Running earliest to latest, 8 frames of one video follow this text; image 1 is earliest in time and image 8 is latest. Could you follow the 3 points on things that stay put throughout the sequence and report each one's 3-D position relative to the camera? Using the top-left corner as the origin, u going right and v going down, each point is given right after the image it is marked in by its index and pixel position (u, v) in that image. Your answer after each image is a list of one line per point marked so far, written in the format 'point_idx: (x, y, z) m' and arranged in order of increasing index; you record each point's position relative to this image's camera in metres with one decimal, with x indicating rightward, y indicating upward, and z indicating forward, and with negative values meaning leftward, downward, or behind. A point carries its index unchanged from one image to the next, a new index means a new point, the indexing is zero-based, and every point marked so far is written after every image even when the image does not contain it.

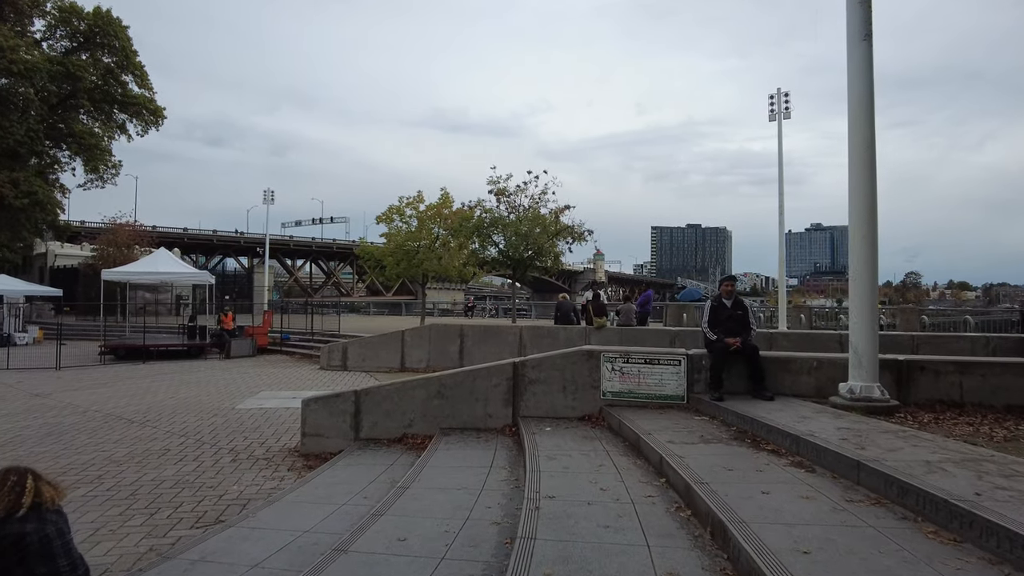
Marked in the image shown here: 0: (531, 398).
0: (+0.2, -1.2, +7.3) m
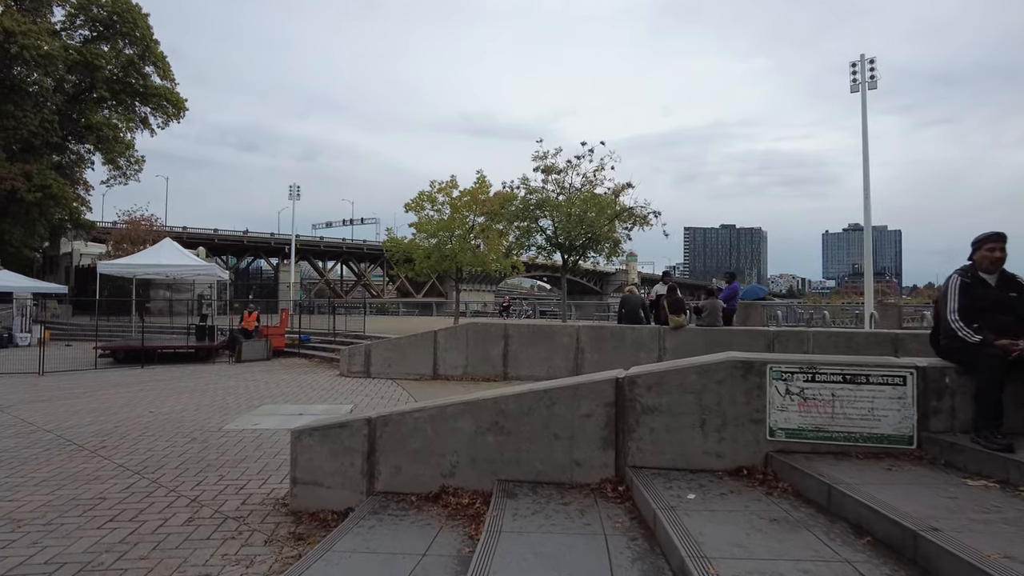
0: (+0.9, -1.0, +4.6) m
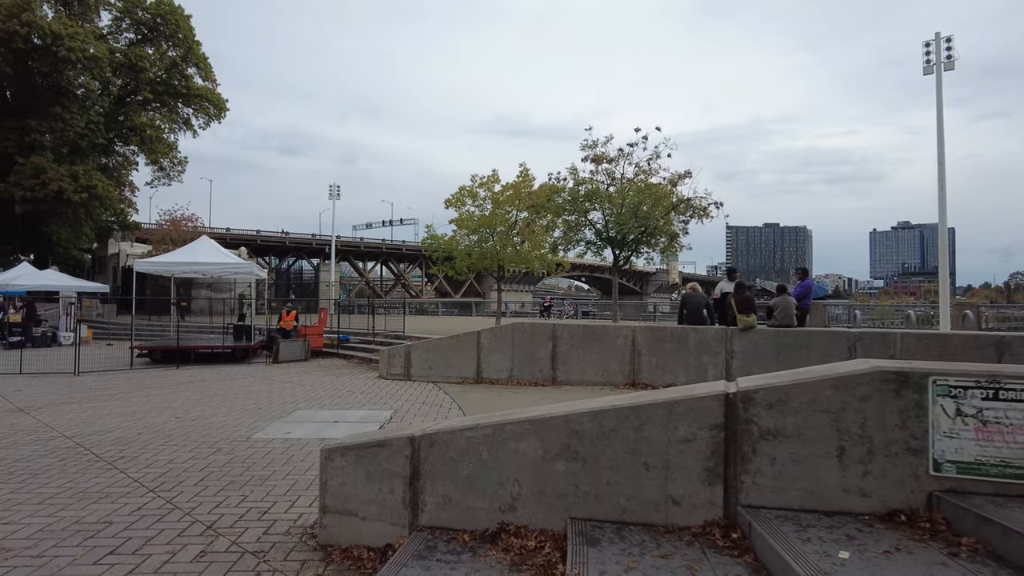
0: (+1.3, -1.0, +3.5) m
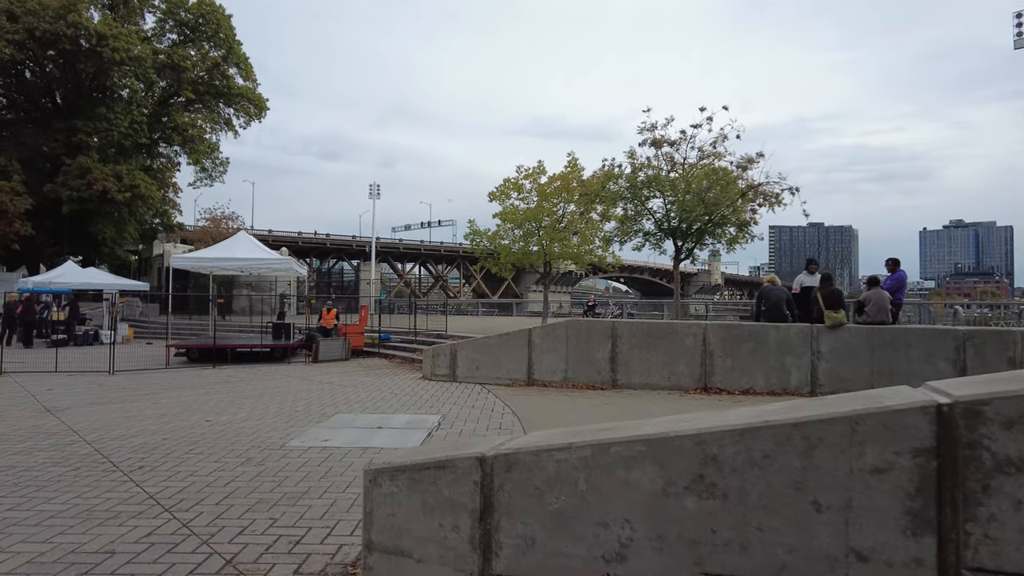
0: (+1.8, -0.8, +2.4) m
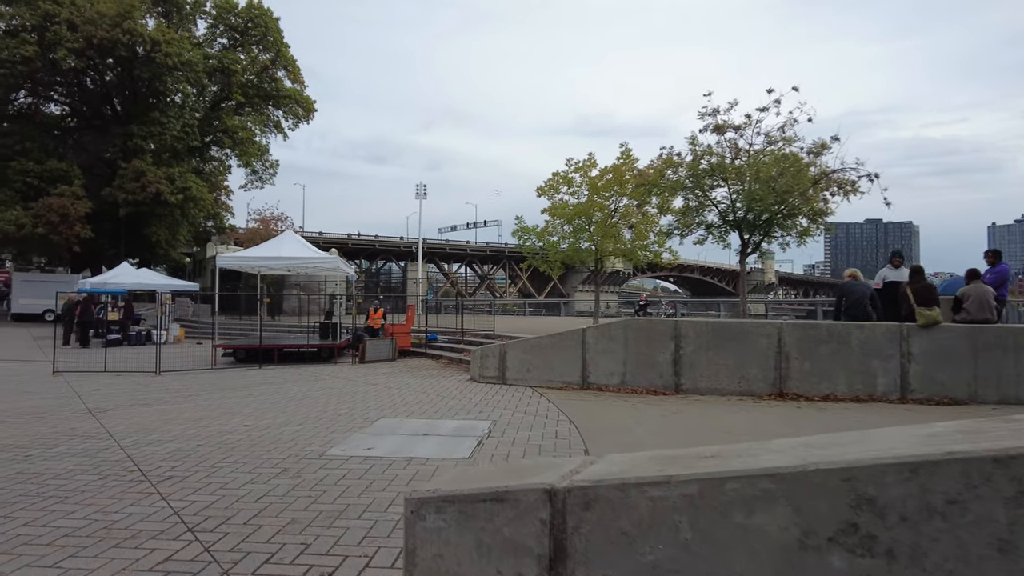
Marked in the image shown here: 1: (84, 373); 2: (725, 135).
0: (+2.0, -0.8, +1.6) m
1: (-8.8, -1.8, +13.7) m
2: (+4.1, +2.9, +12.8) m
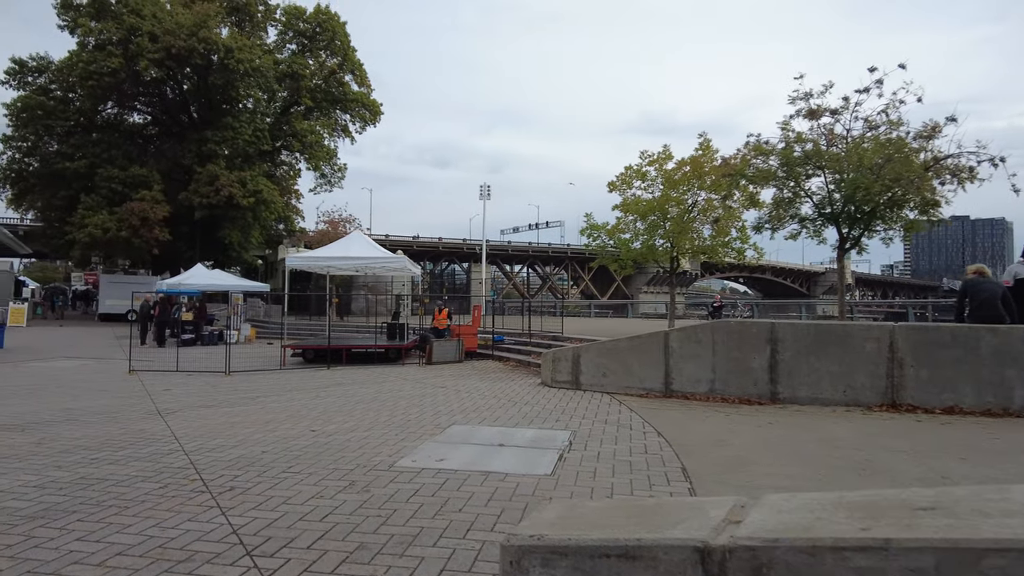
0: (+2.3, -0.7, +0.7) m
1: (-7.3, -1.8, +13.8) m
2: (+5.4, +2.9, +11.7) m
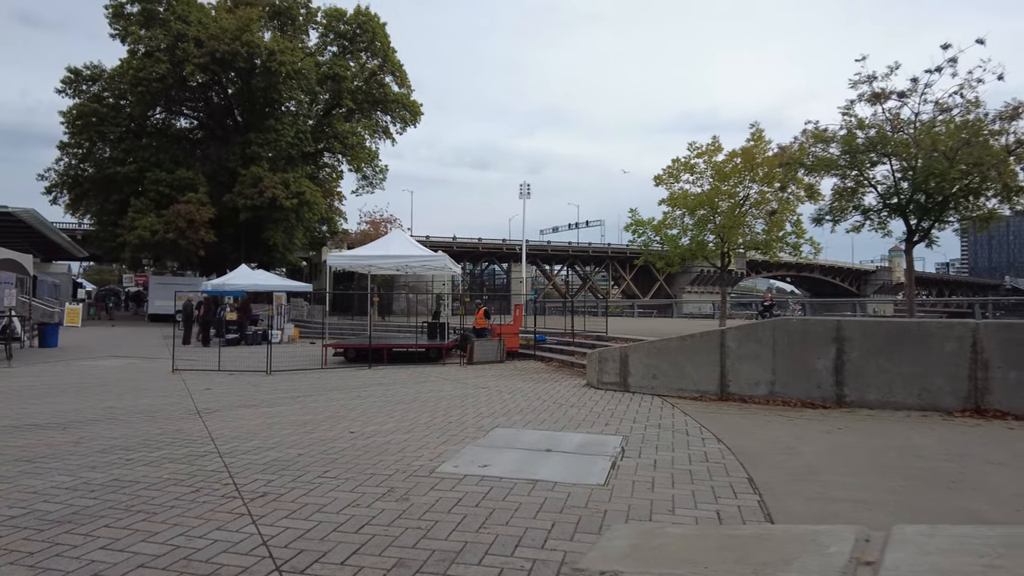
0: (+2.4, -0.7, +0.2) m
1: (-6.4, -1.7, +13.8) m
2: (+6.1, +3.0, +10.9) m
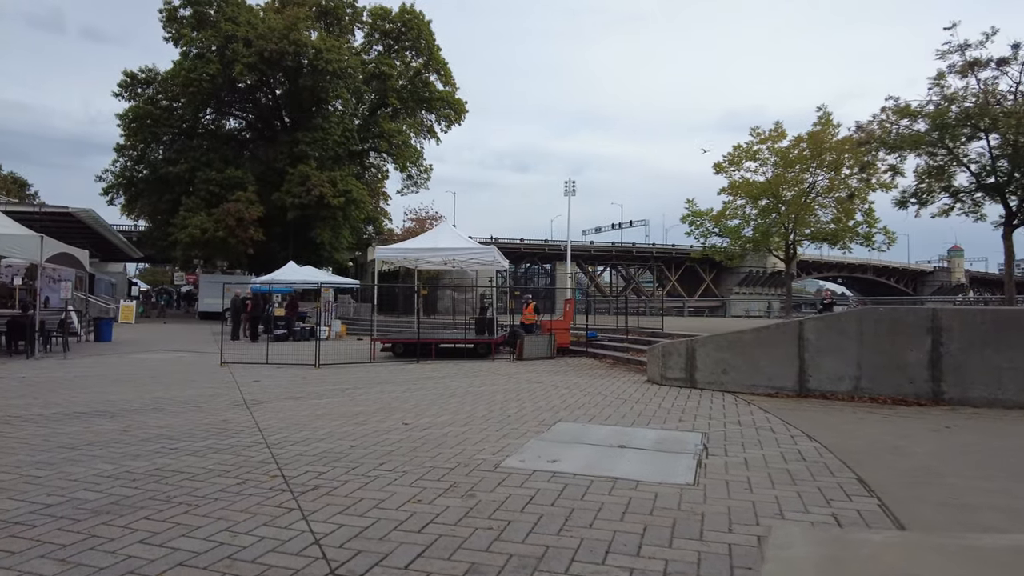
0: (+2.7, -0.5, -0.6) m
1: (-5.3, -1.6, +13.6) m
2: (+7.0, +3.2, +10.0) m
